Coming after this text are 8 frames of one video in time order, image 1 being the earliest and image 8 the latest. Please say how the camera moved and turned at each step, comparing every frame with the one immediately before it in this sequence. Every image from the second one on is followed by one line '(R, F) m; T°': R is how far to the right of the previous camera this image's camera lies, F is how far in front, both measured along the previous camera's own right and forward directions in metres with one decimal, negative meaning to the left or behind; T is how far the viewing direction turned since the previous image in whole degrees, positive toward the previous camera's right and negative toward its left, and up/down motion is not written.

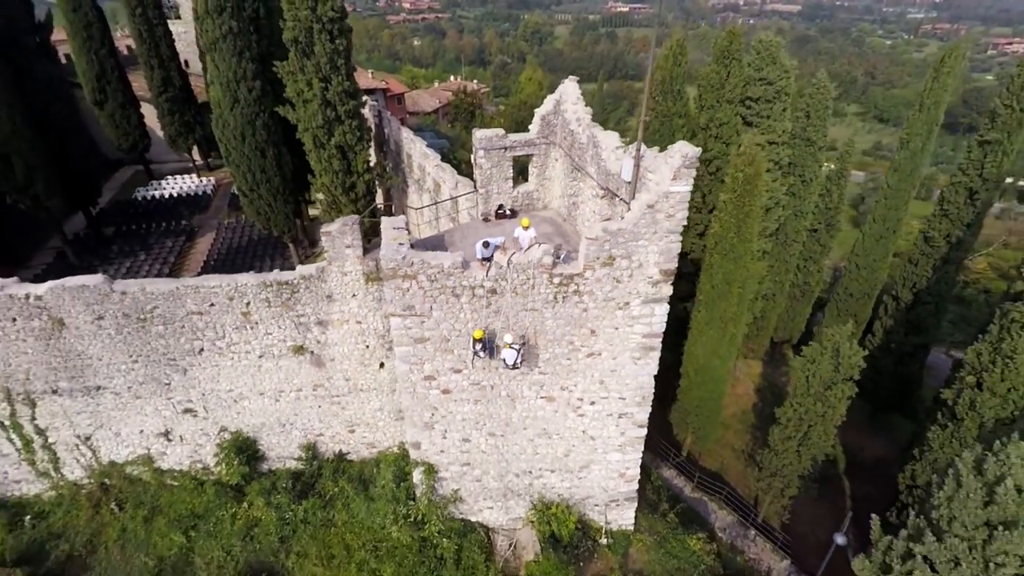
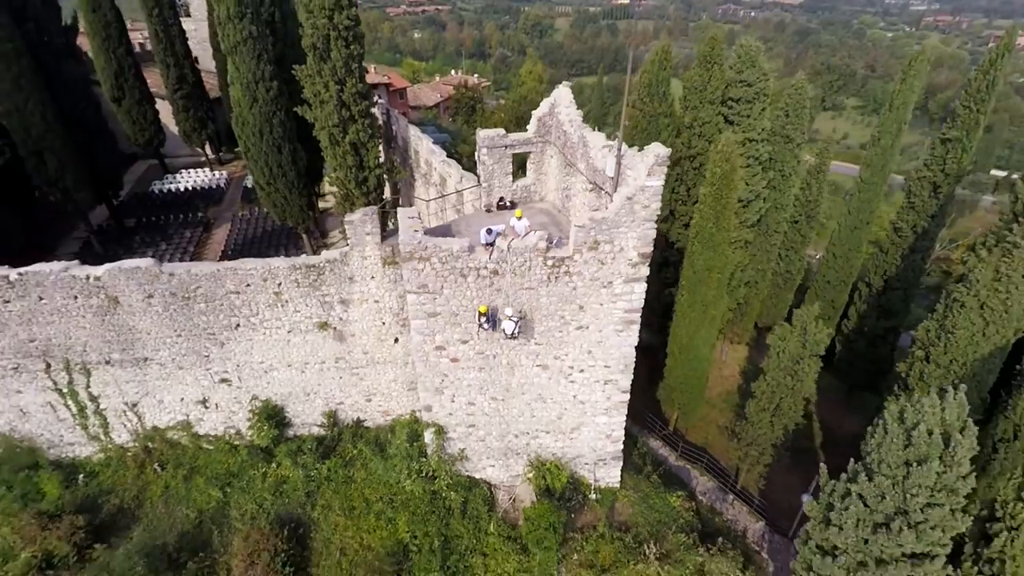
(0.0, -0.9) m; 0°
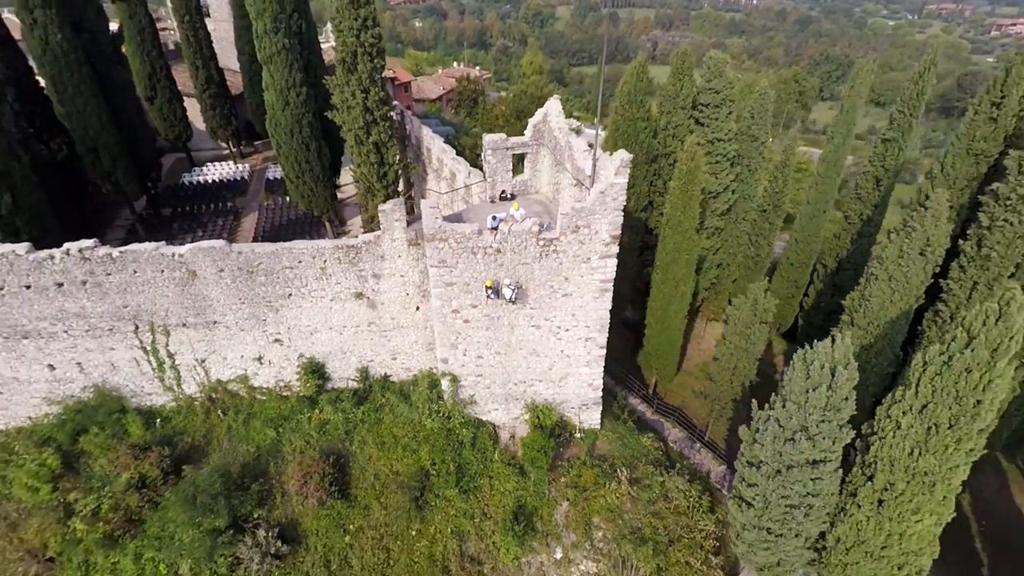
(0.0, -1.8) m; 0°
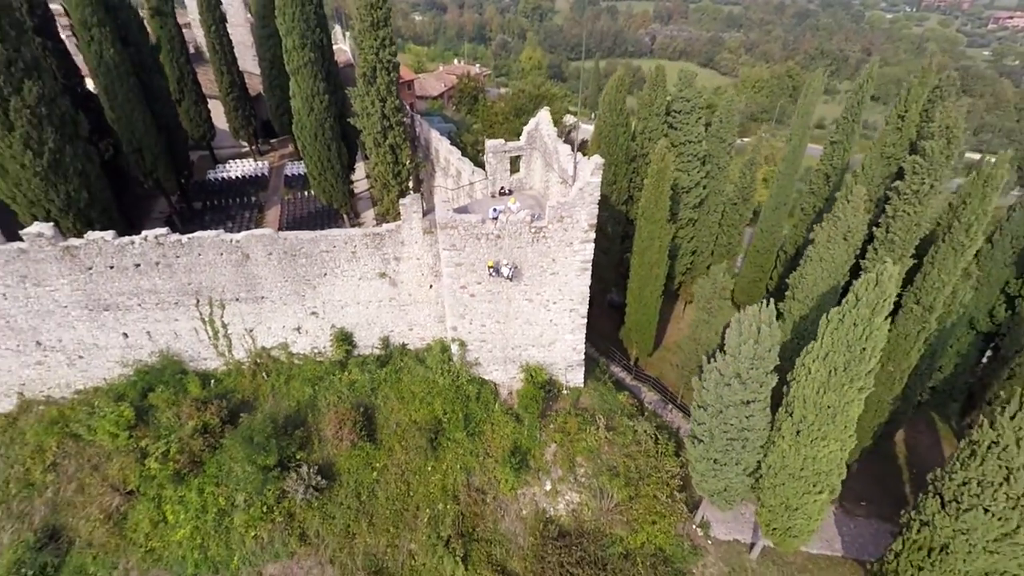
(+0.1, -1.9) m; 0°
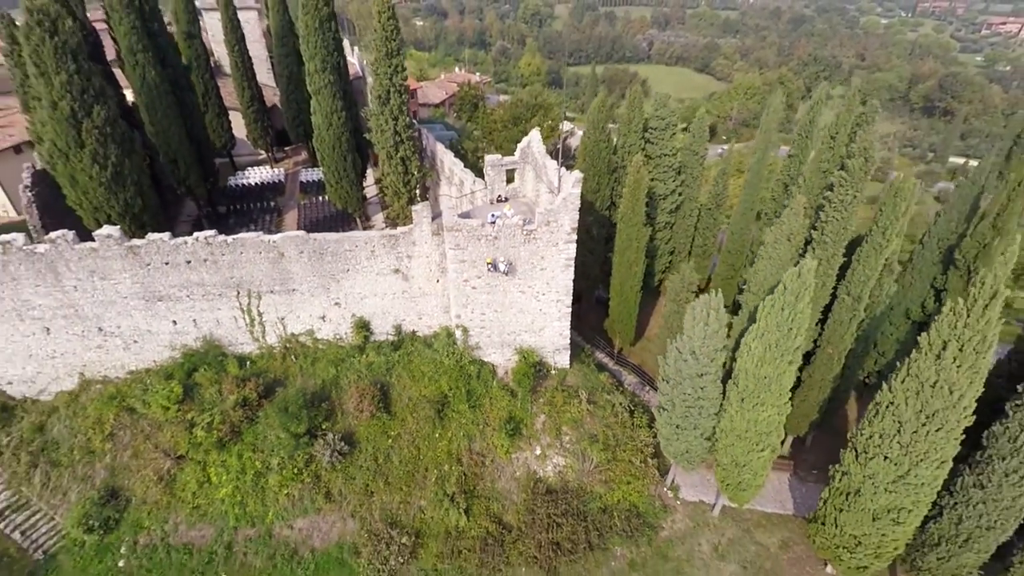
(+0.1, -1.9) m; 0°
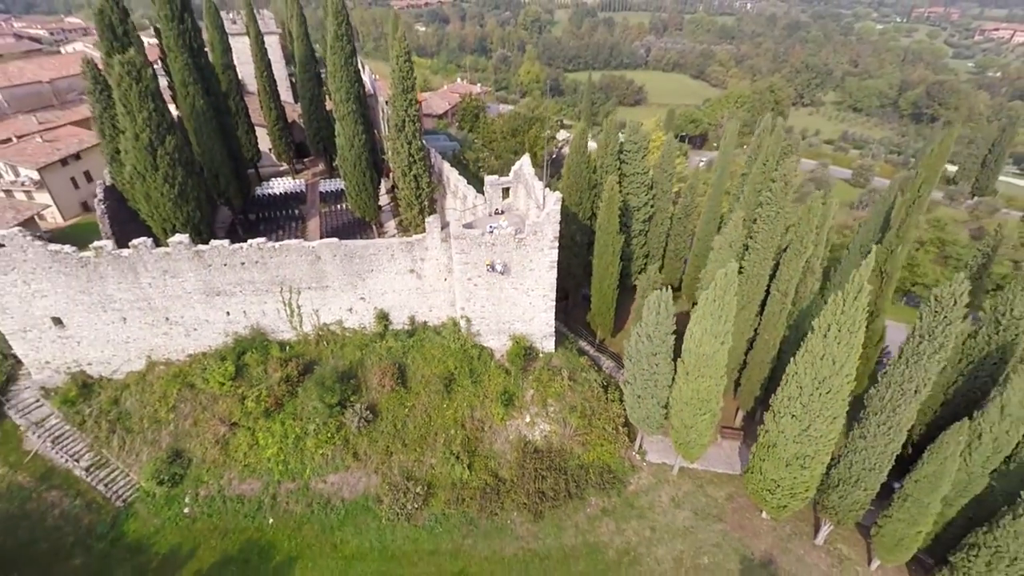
(+0.2, -2.9) m; 0°
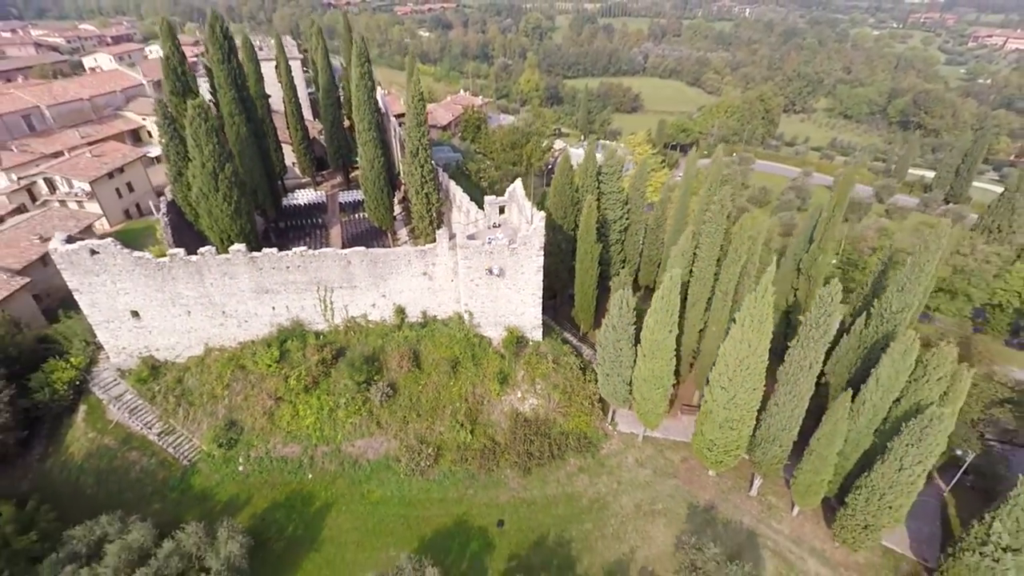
(+0.3, -3.6) m; 0°
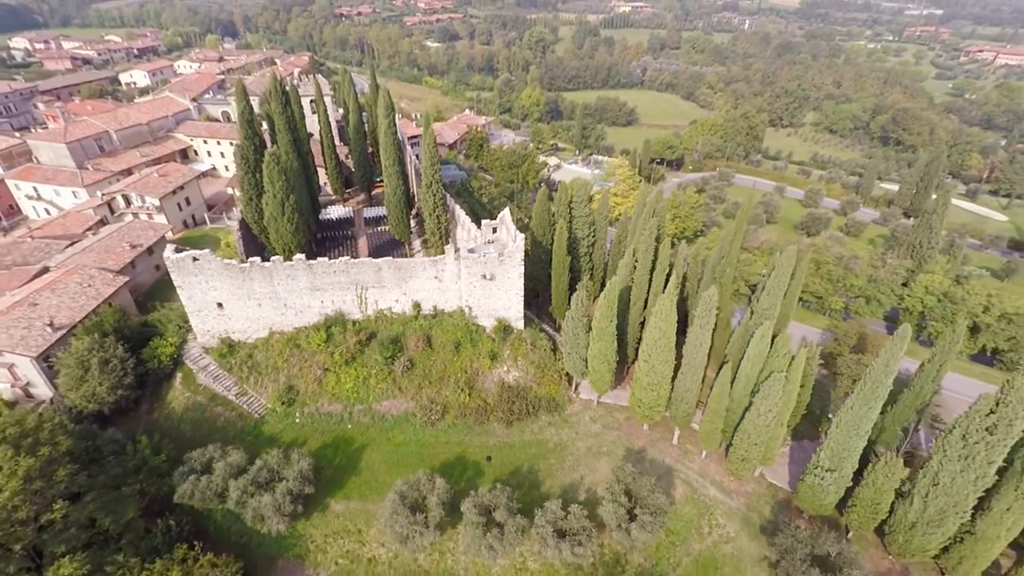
(+0.8, -6.7) m; 0°
